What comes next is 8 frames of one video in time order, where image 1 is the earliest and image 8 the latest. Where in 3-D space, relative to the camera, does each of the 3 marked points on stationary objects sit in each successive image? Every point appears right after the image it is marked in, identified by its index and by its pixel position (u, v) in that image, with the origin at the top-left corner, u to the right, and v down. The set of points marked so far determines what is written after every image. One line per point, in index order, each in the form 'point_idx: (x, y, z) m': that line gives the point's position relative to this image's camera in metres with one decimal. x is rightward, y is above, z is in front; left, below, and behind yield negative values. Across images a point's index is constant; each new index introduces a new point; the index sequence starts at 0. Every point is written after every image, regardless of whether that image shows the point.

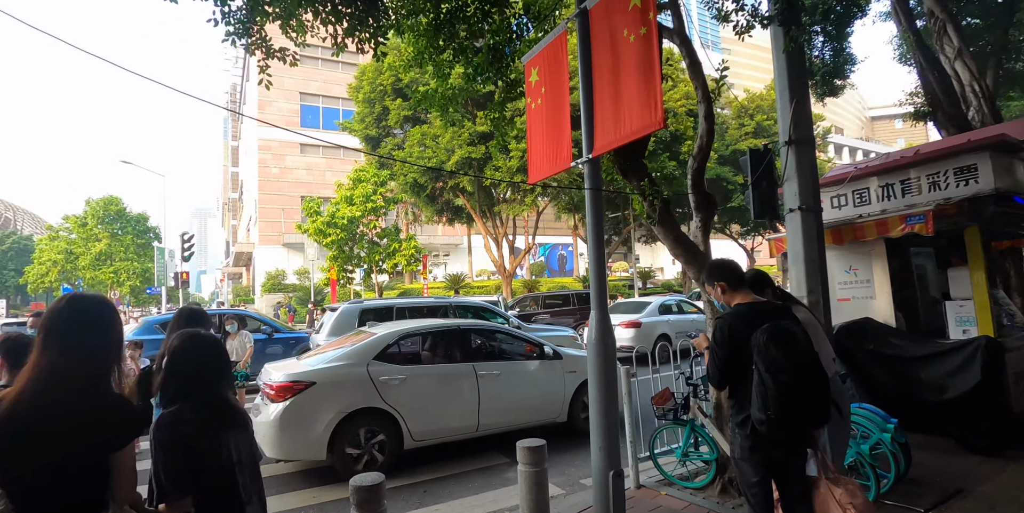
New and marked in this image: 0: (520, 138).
0: (+0.3, +4.3, +19.6) m
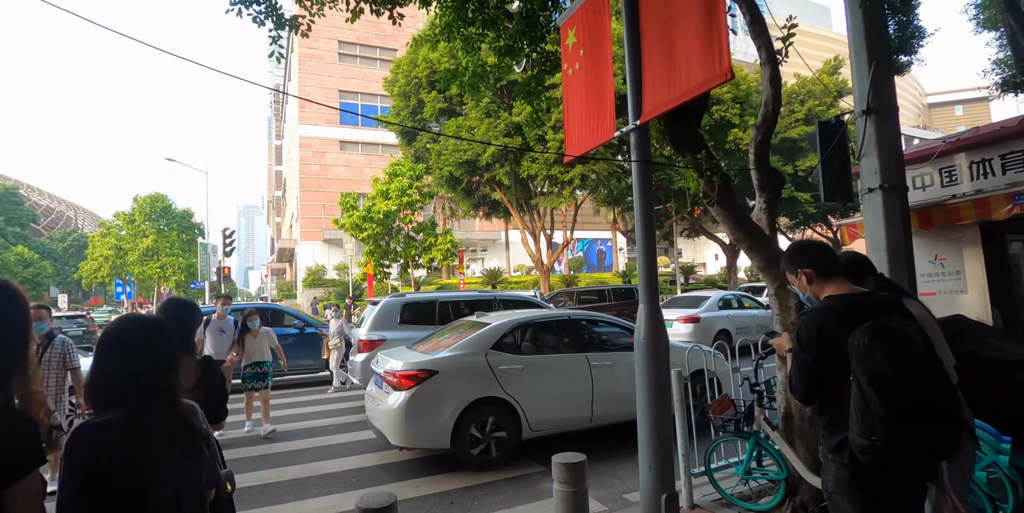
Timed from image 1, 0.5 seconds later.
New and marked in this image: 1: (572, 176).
0: (+1.6, +4.5, +19.0) m
1: (+2.2, +2.8, +19.3) m
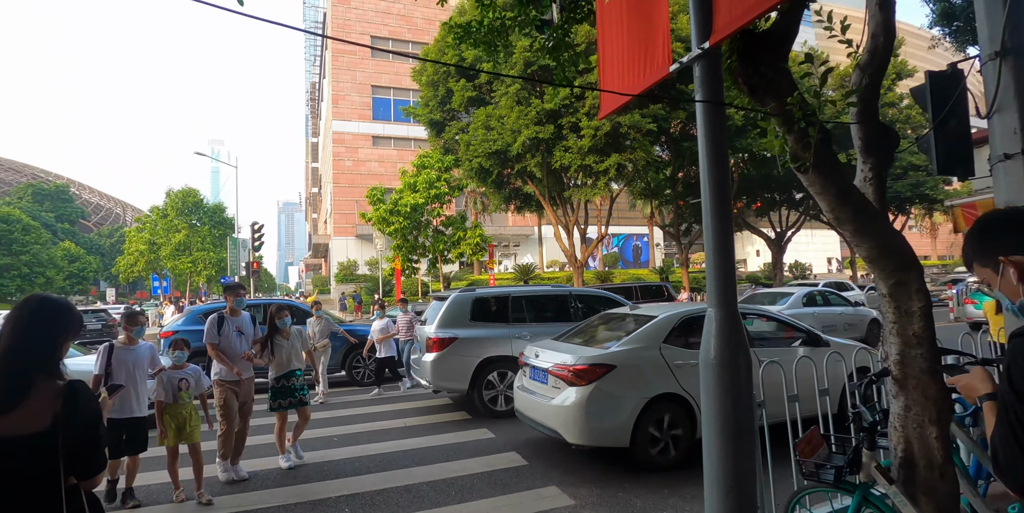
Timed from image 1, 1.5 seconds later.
0: (+2.7, +4.7, +17.9) m
1: (+3.2, +3.0, +18.2) m
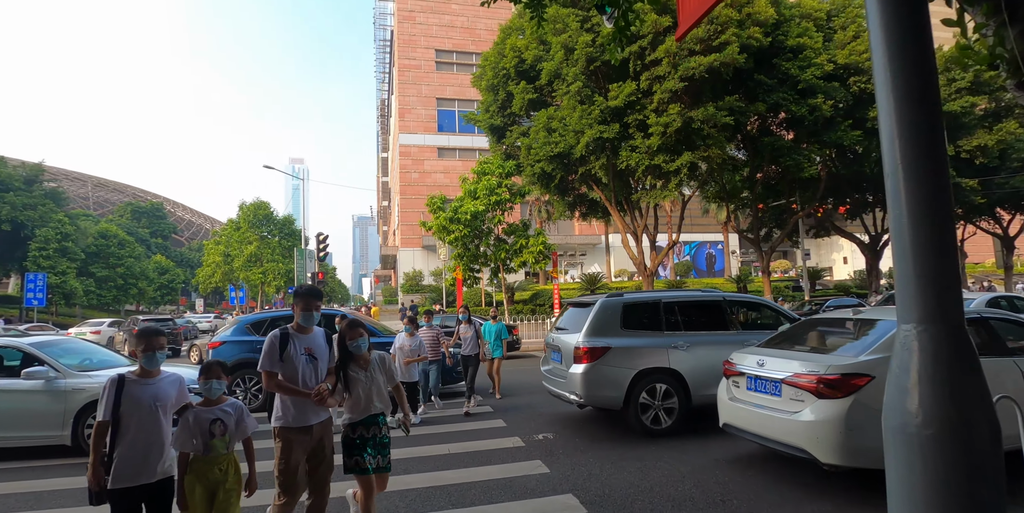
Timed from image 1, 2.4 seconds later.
0: (+4.6, +4.5, +16.6) m
1: (+5.2, +2.8, +16.8) m
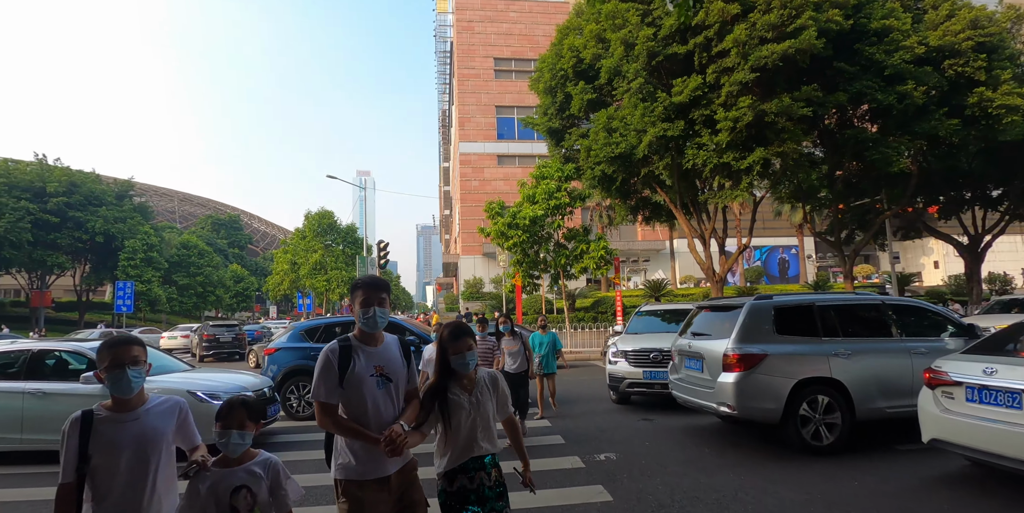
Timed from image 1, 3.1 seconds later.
0: (+6.3, +4.4, +15.5) m
1: (+7.0, +2.7, +15.7) m
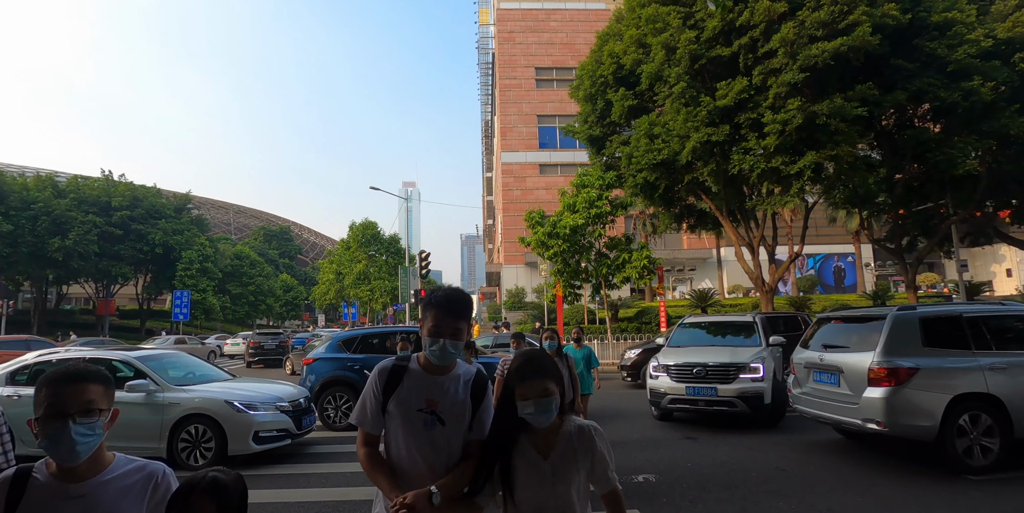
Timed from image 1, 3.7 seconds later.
0: (+7.4, +4.1, +14.9) m
1: (+8.1, +2.5, +15.0) m
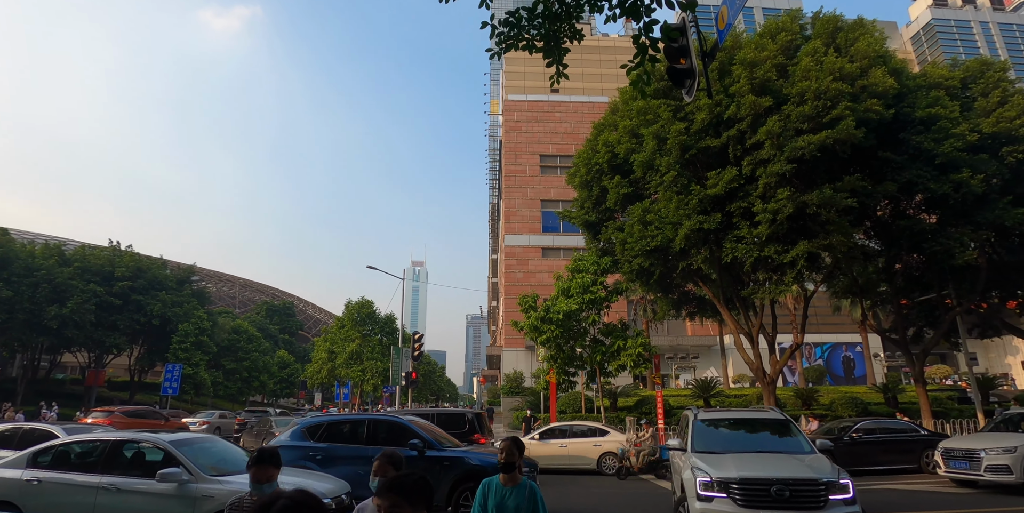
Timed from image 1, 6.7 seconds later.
0: (+7.2, +1.7, +15.2) m
1: (+7.9, 0.0, +15.0) m
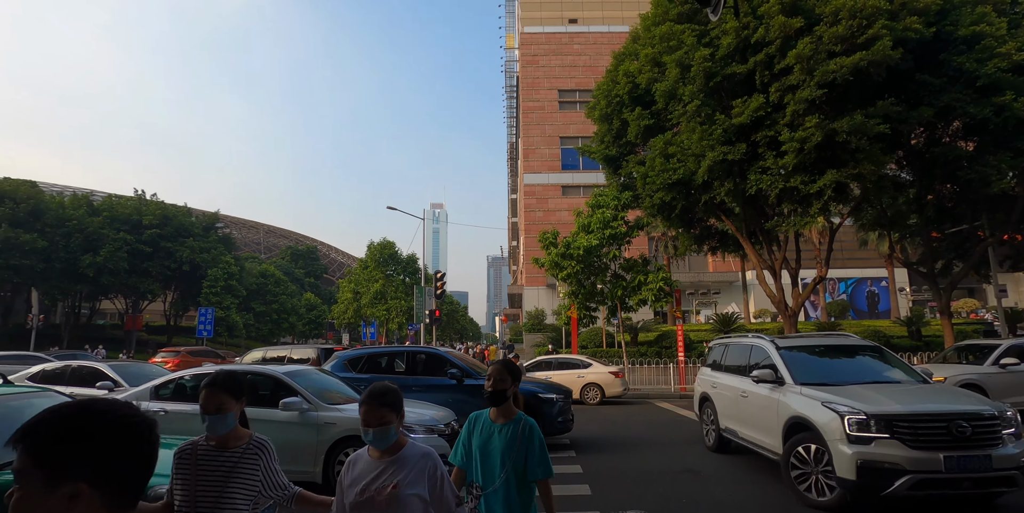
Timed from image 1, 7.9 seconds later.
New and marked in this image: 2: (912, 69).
0: (+7.7, +3.6, +14.6) m
1: (+8.4, +1.9, +14.6) m
2: (+11.1, +5.2, +15.0) m
